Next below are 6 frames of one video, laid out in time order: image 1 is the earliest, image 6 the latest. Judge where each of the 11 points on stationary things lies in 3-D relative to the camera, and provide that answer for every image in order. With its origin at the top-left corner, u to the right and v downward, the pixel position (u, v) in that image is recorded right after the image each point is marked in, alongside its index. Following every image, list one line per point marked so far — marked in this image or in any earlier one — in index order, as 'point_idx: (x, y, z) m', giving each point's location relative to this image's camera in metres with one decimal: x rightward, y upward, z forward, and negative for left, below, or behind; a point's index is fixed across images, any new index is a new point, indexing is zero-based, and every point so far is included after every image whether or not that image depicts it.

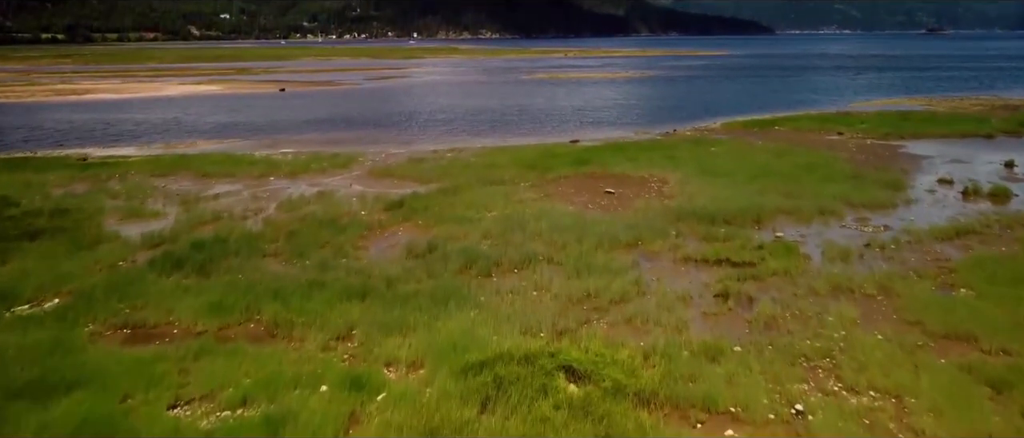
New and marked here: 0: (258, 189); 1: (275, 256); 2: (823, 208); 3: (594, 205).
0: (-8.3, +1.0, +18.9) m
1: (-5.2, -0.8, +12.7) m
2: (+8.4, +0.3, +15.7) m
3: (+2.3, +0.4, +16.3) m
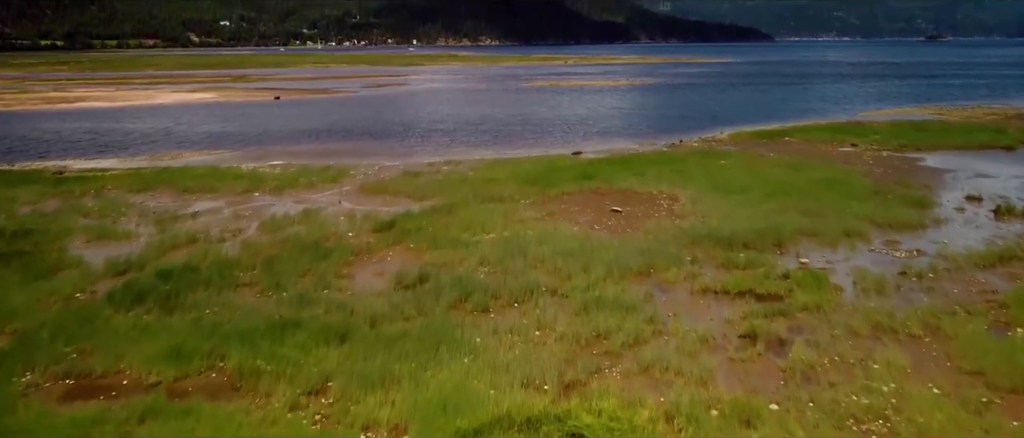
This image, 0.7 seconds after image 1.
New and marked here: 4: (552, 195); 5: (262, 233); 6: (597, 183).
0: (-8.3, +0.4, +17.7) m
1: (-5.2, -1.3, +11.5) m
2: (+8.4, -0.3, +14.5) m
3: (+2.3, -0.2, +15.1) m
4: (+1.2, +0.7, +18.0) m
5: (-6.5, -0.4, +15.1) m
6: (+2.8, +1.2, +19.0) m
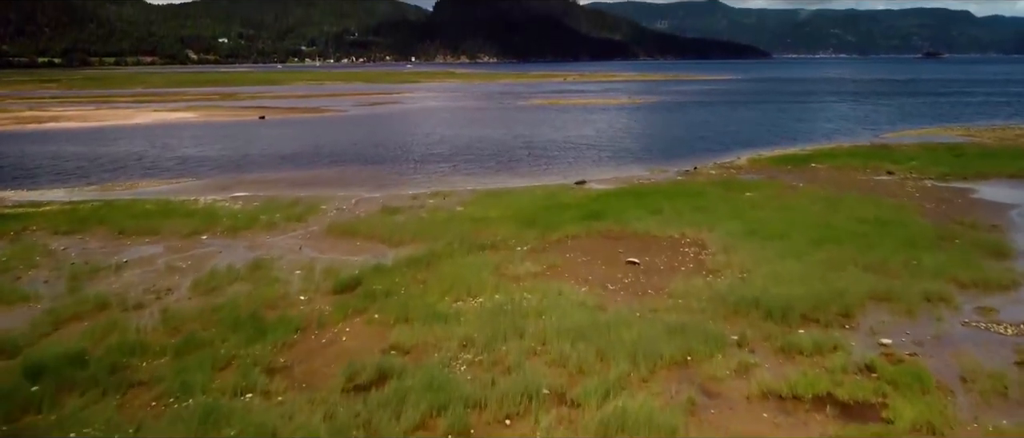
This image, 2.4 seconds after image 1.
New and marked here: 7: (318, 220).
0: (-8.5, -0.9, +14.7) m
1: (-5.3, -2.5, +8.5) m
2: (+8.3, -1.4, +11.6) m
3: (+2.2, -1.4, +12.2) m
4: (+1.1, -0.5, +15.1) m
5: (-6.7, -1.6, +12.1) m
6: (+2.7, -0.1, +16.1) m
7: (-6.0, 0.0, +17.9) m
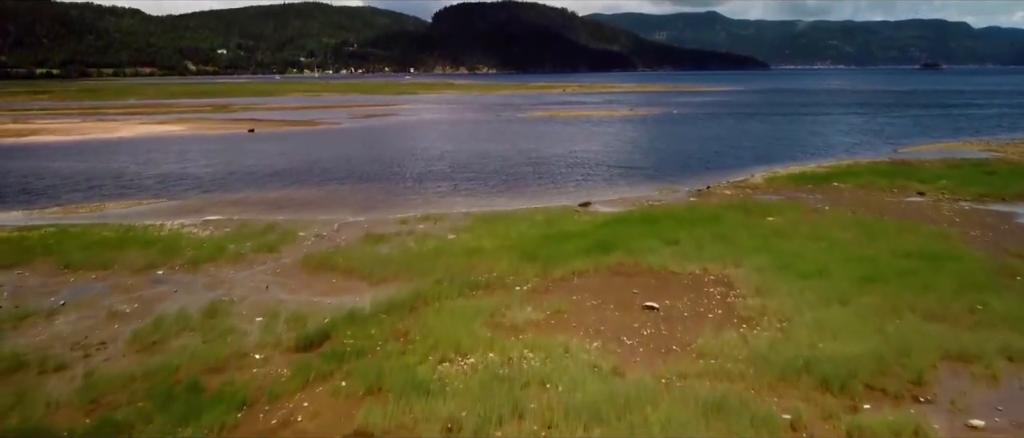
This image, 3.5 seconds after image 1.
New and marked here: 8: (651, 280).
0: (-8.5, -1.7, +12.8) m
1: (-5.4, -3.1, +6.5) m
2: (+8.2, -2.1, +9.6) m
3: (+2.1, -2.1, +10.2) m
4: (+1.0, -1.3, +13.1) m
5: (-6.7, -2.3, +10.2) m
6: (+2.6, -0.9, +14.2) m
7: (-6.0, -0.9, +16.0) m
8: (+3.1, -1.4, +13.0) m
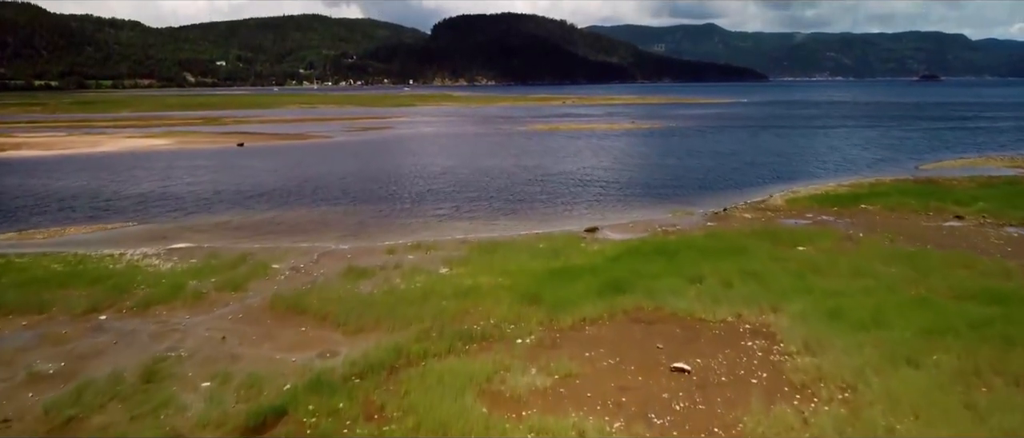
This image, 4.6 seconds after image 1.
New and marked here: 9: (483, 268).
0: (-8.5, -2.4, +10.8) m
1: (-5.4, -3.7, +4.5) m
2: (+8.2, -2.8, +7.6) m
3: (+2.1, -2.8, +8.2) m
4: (+1.1, -2.1, +11.2) m
5: (-6.7, -3.0, +8.2) m
6: (+2.6, -1.7, +12.2) m
7: (-6.0, -1.7, +14.0) m
8: (+3.1, -2.1, +11.0) m
9: (-0.7, -1.2, +14.7) m
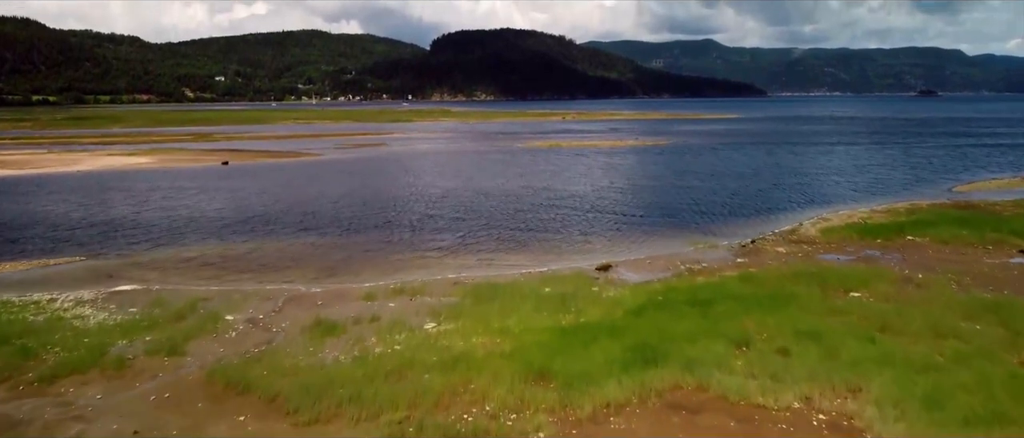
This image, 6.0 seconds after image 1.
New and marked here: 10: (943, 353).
0: (-8.5, -3.3, +8.1) m
1: (-5.3, -4.4, +1.8) m
2: (+8.3, -3.6, +5.0) m
3: (+2.2, -3.6, +5.6) m
4: (+1.1, -2.9, +8.5) m
5: (-6.7, -3.8, +5.5) m
6: (+2.6, -2.5, +9.6) m
7: (-6.0, -2.6, +11.3) m
8: (+3.2, -2.9, +8.4) m
9: (-0.7, -2.2, +12.0) m
10: (+7.6, -2.3, +10.3) m
